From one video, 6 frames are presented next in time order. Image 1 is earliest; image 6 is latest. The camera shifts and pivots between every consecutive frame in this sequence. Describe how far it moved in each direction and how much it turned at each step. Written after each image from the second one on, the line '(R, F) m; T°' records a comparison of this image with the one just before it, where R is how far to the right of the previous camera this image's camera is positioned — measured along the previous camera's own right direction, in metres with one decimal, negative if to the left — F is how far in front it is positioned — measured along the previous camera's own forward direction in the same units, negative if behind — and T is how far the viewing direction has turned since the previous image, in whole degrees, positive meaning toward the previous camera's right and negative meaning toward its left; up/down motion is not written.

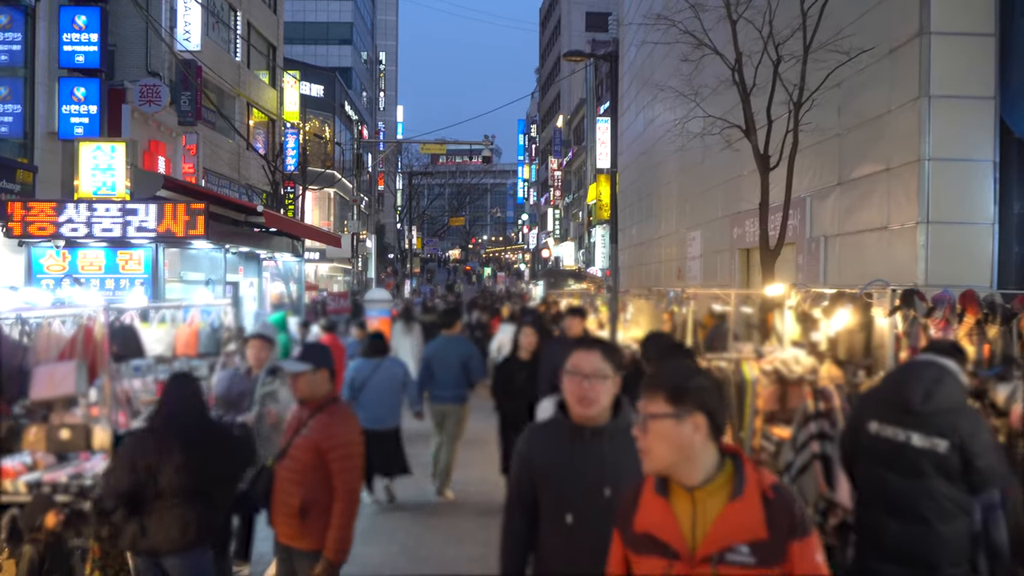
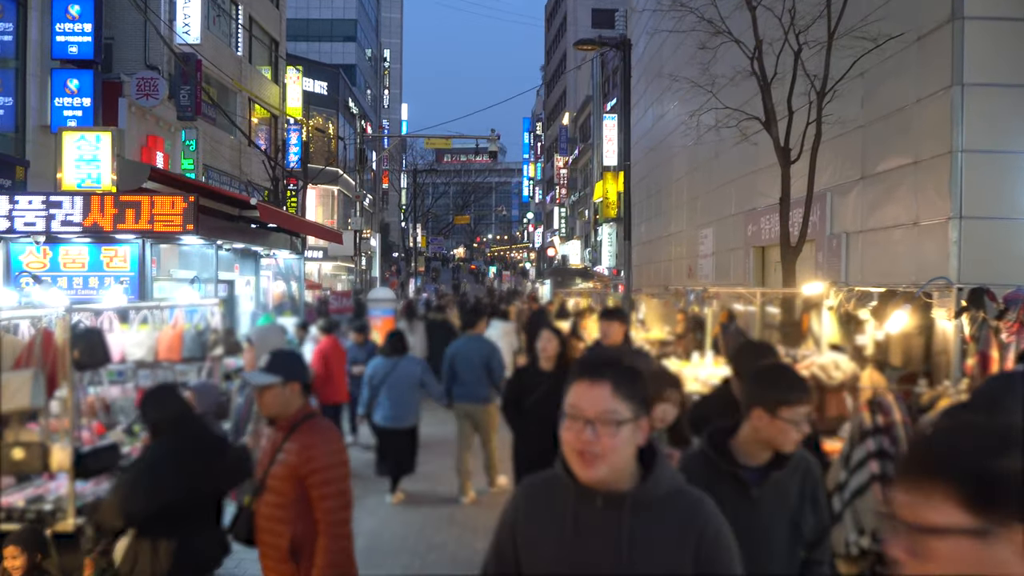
(-0.1, +0.7) m; 0°
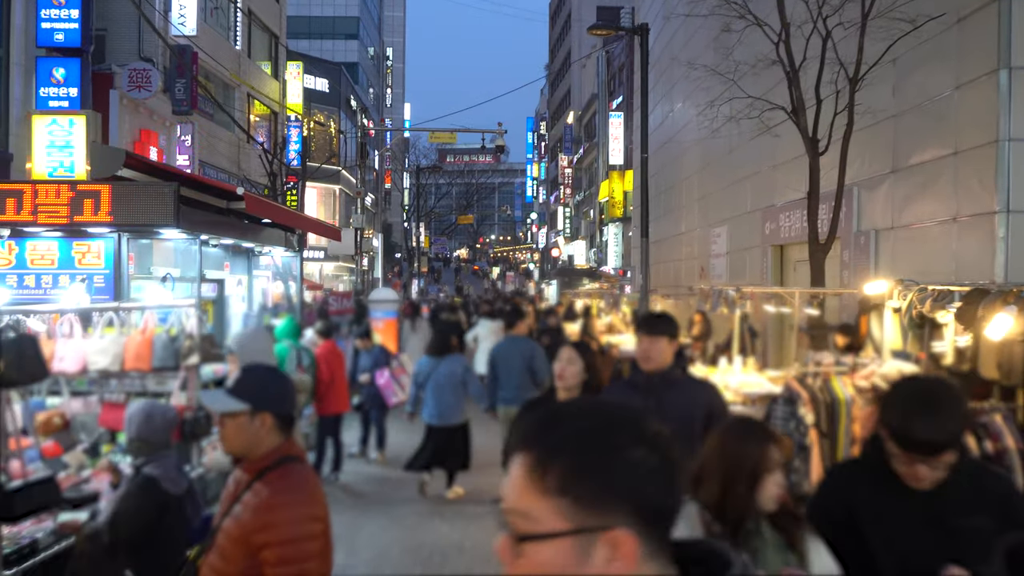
(-0.1, +1.0) m; 0°
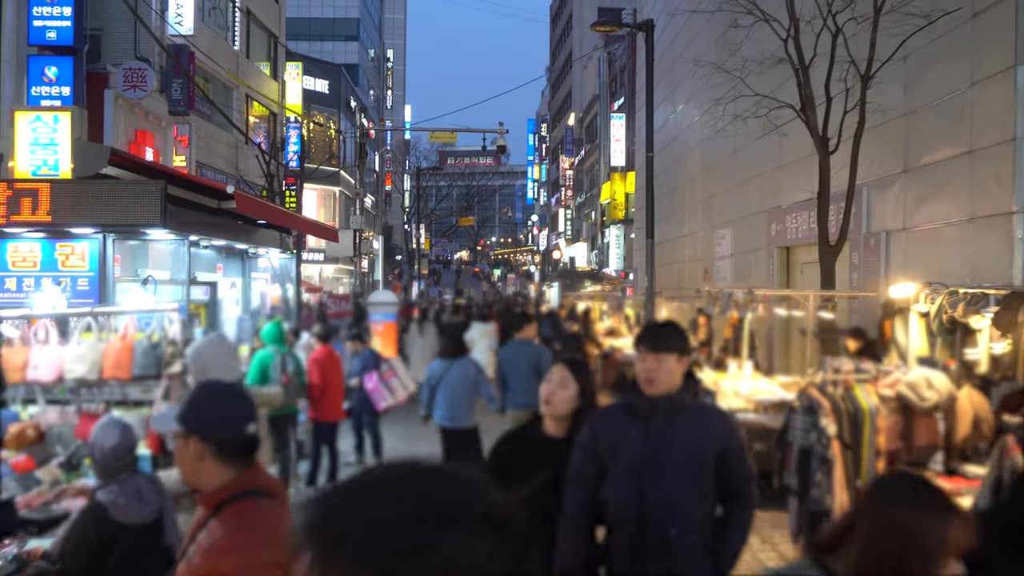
(0.0, +0.4) m; 0°
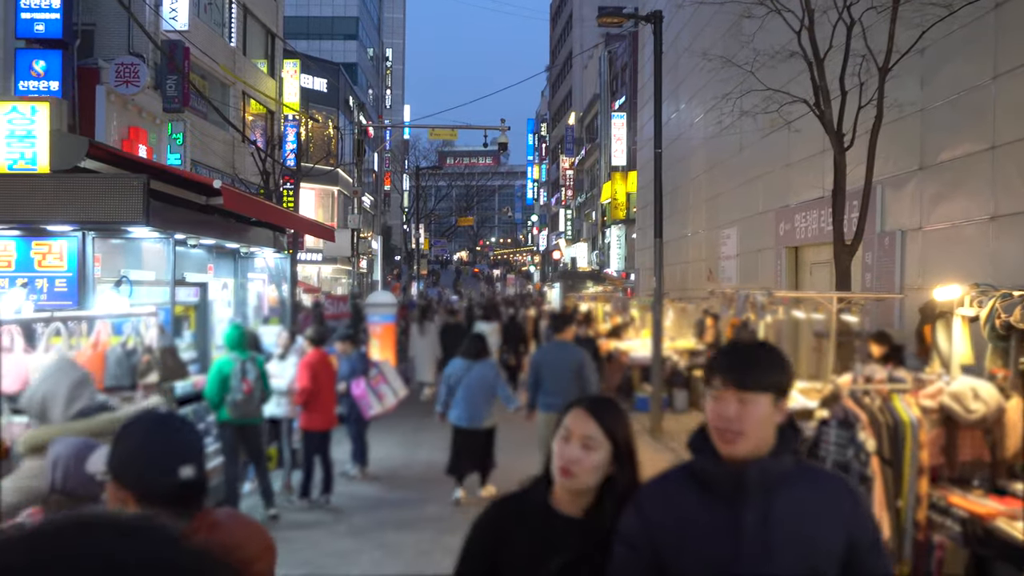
(-0.1, +0.5) m; 0°
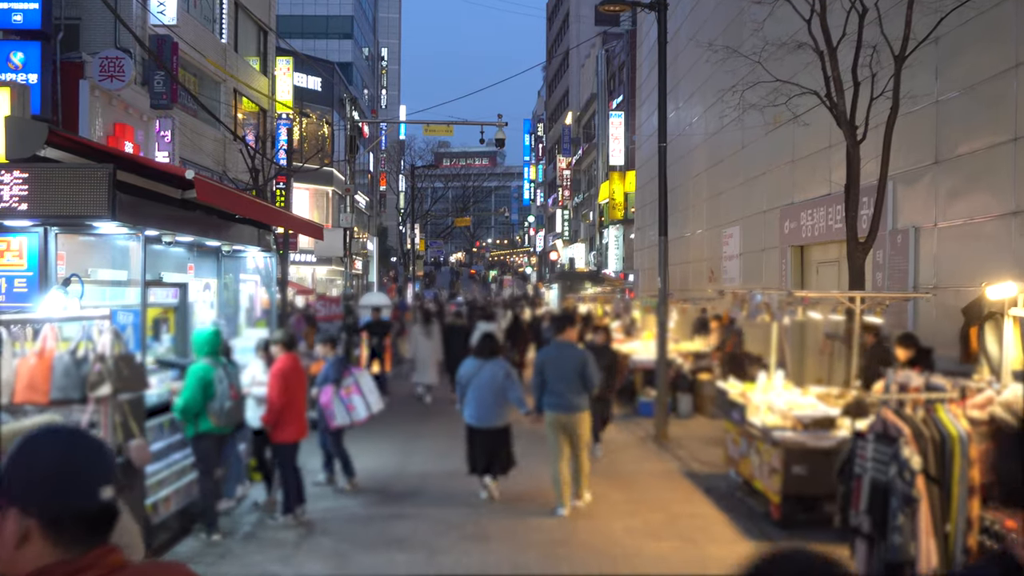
(0.0, +0.6) m; 0°
